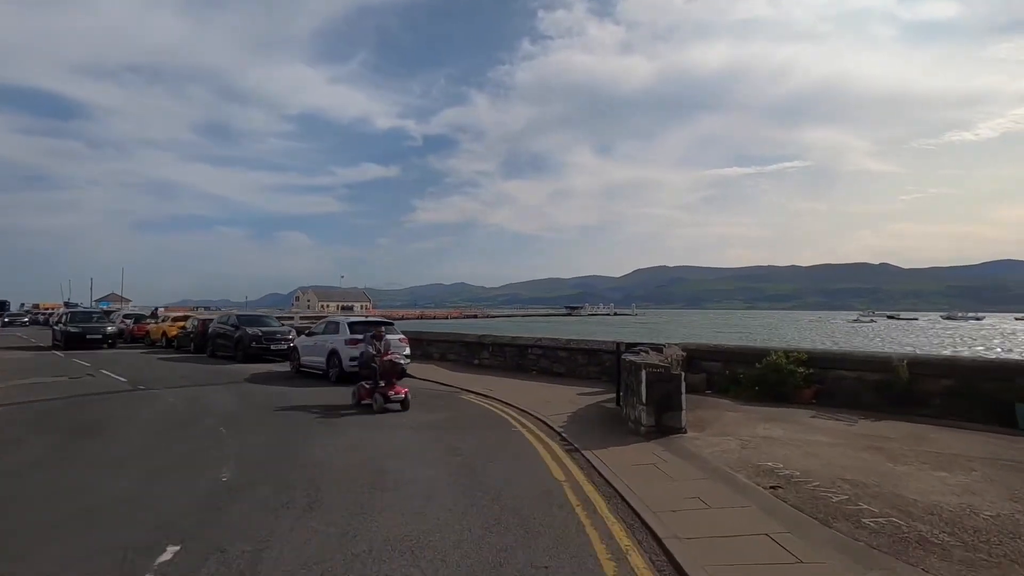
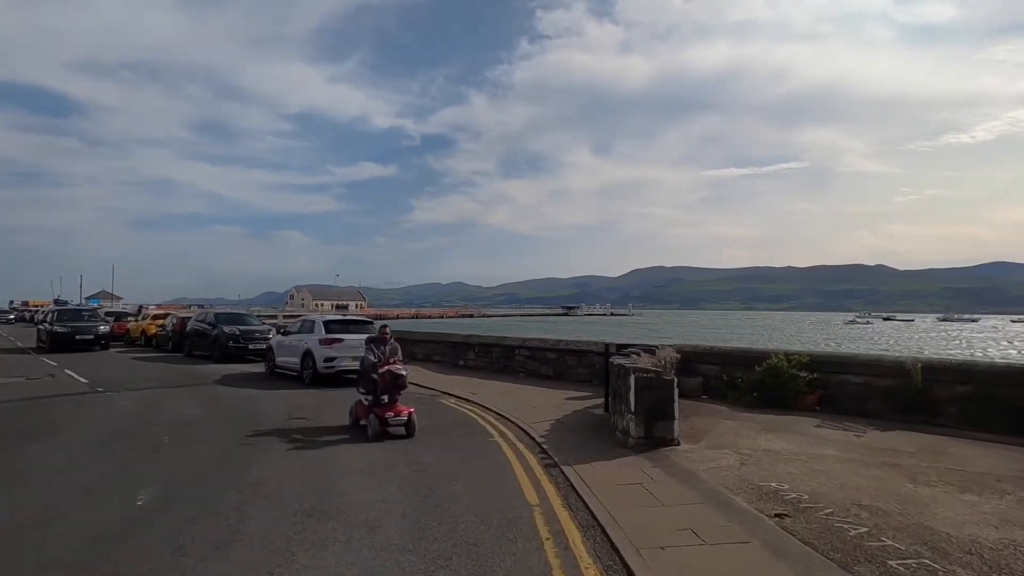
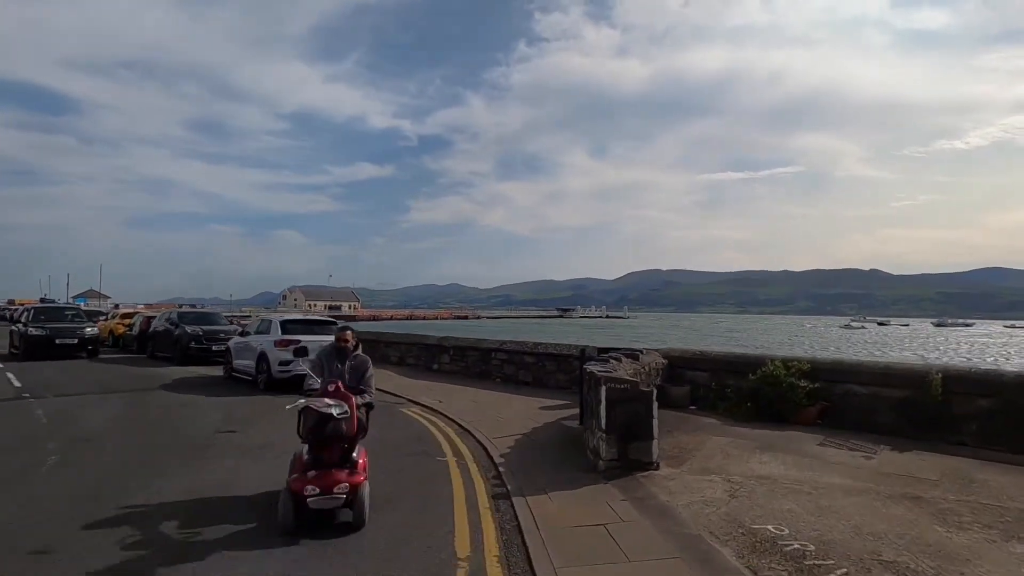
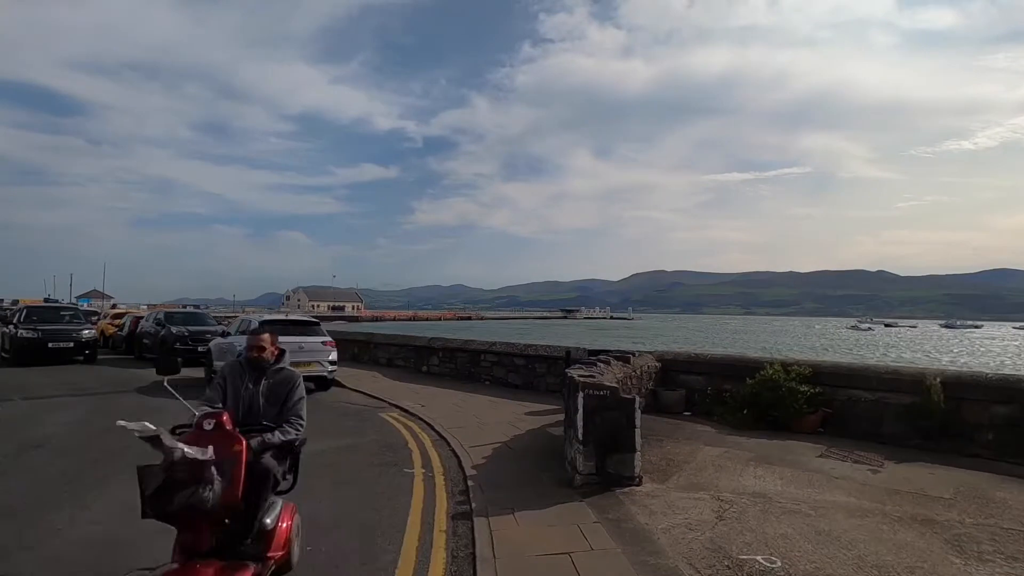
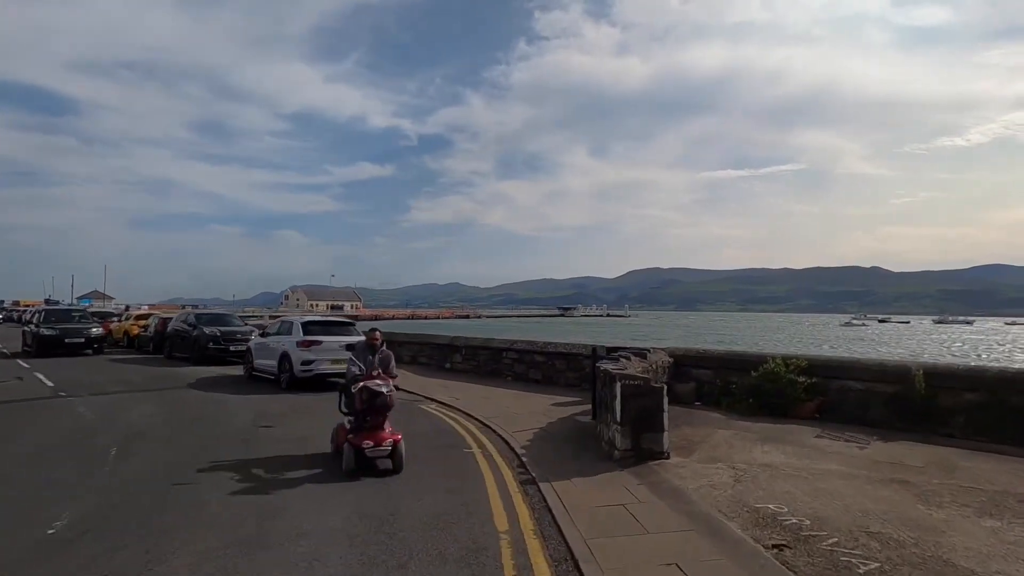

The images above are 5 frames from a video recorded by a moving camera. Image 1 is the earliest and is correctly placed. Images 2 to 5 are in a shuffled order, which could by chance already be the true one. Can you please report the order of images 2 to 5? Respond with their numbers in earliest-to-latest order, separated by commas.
2, 5, 3, 4
